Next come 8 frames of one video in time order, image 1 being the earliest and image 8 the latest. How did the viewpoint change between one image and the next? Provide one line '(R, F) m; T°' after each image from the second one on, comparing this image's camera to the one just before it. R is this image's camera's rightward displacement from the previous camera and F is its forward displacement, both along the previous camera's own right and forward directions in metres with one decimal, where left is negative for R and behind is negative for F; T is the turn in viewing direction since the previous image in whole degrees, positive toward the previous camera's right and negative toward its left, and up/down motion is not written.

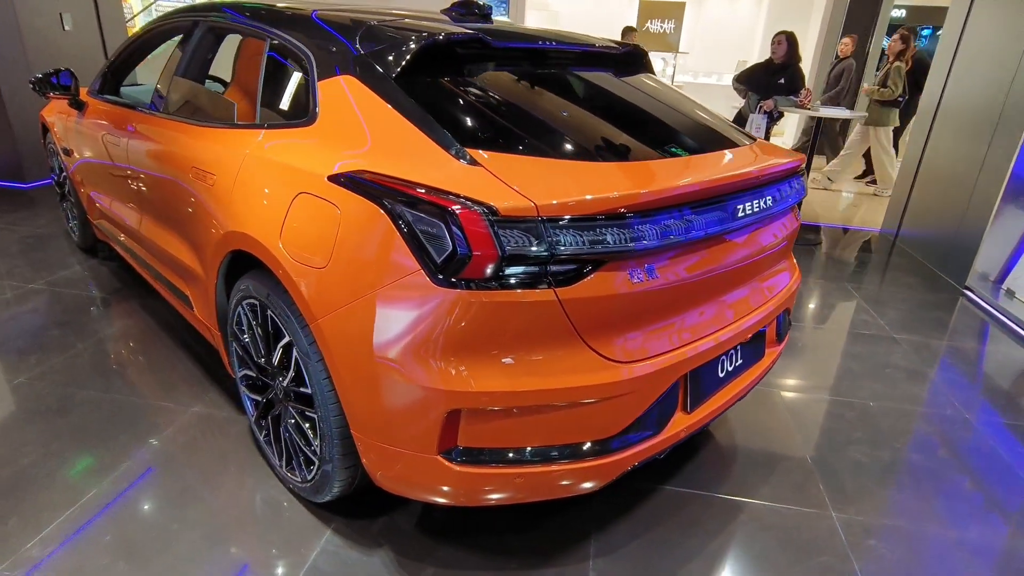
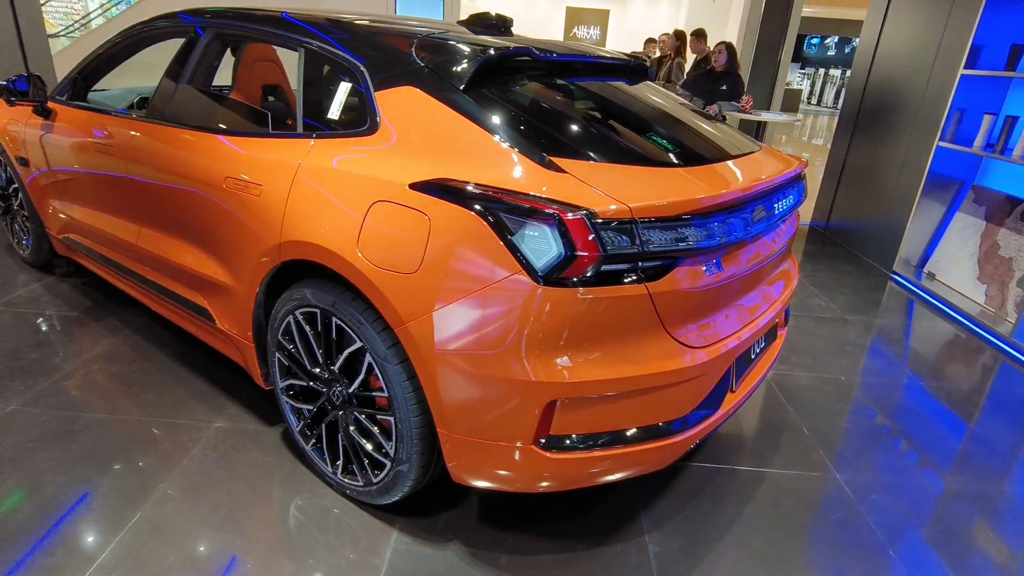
(-0.4, -0.1) m; +8°
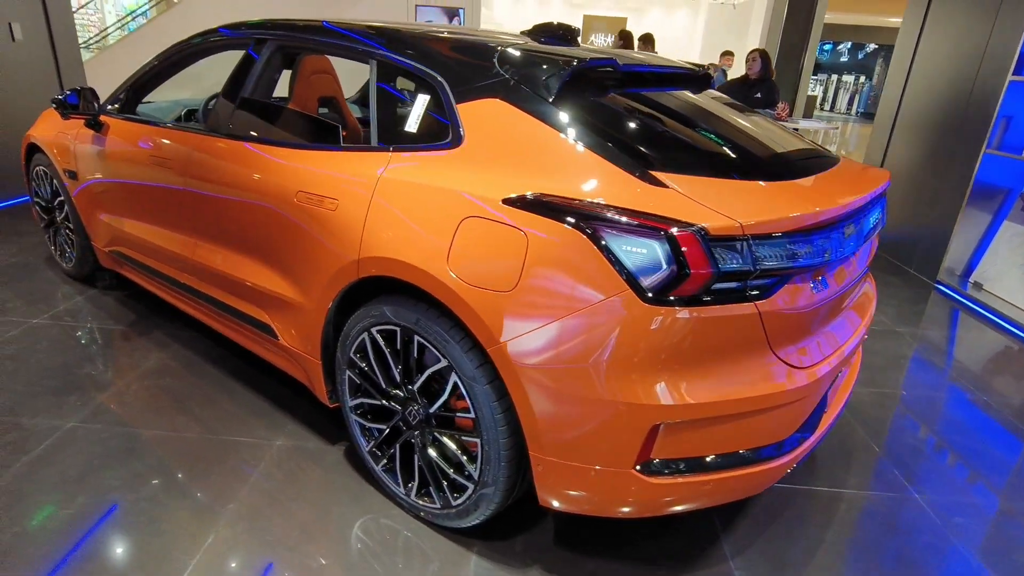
(-0.2, 0.0) m; -1°
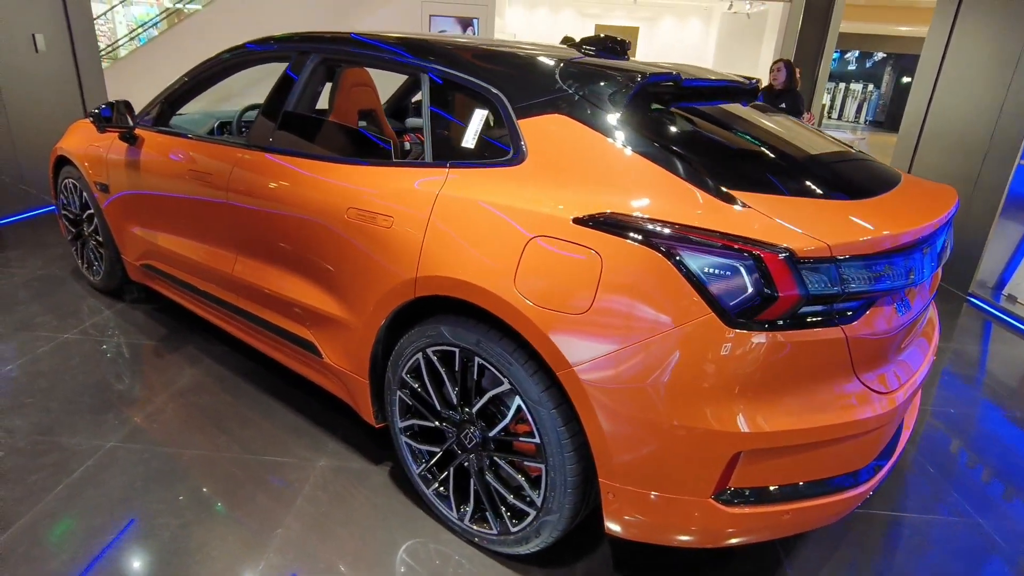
(-0.2, 0.0) m; 0°
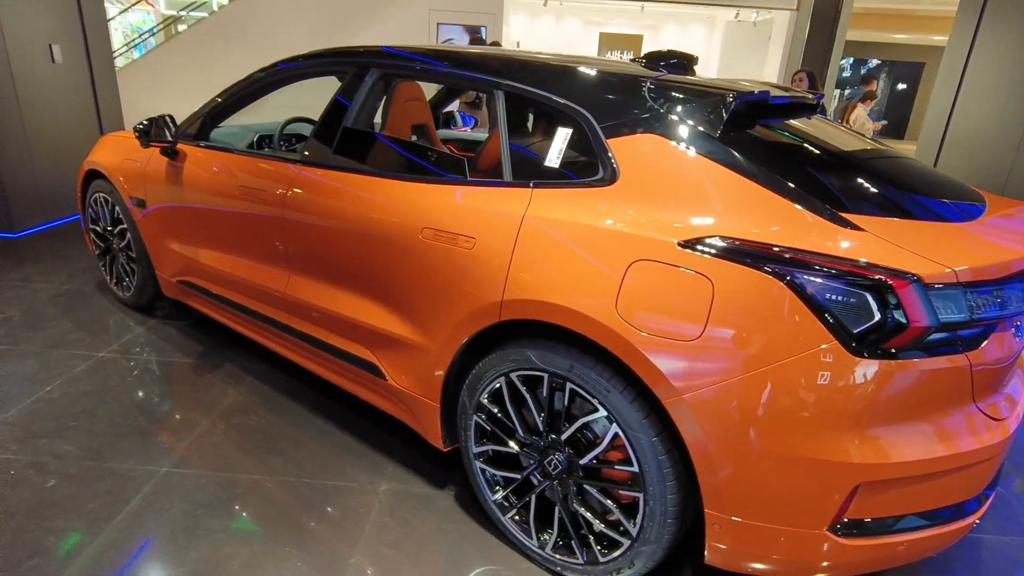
(-0.3, 0.0) m; +1°
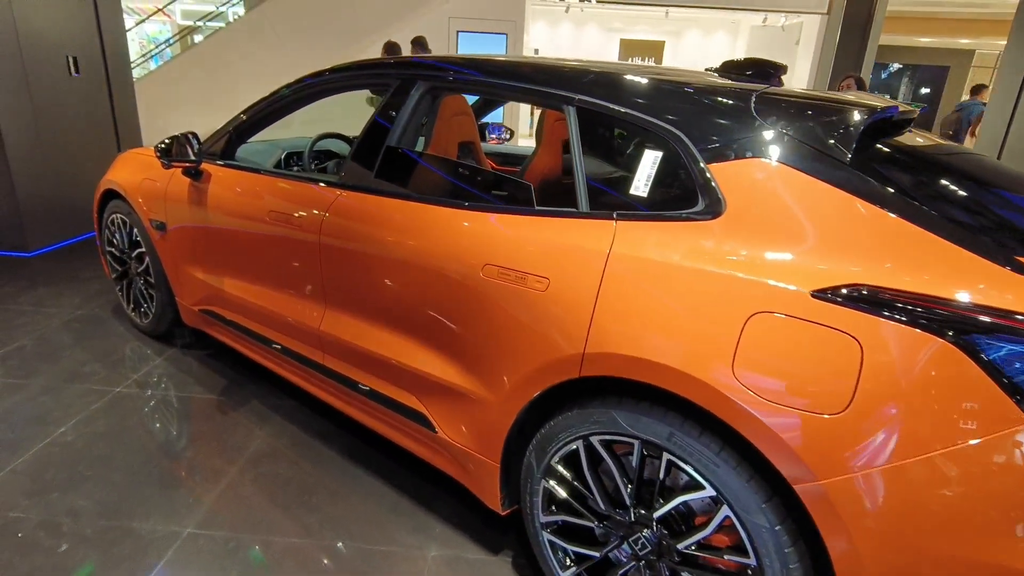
(-0.2, +0.2) m; -1°
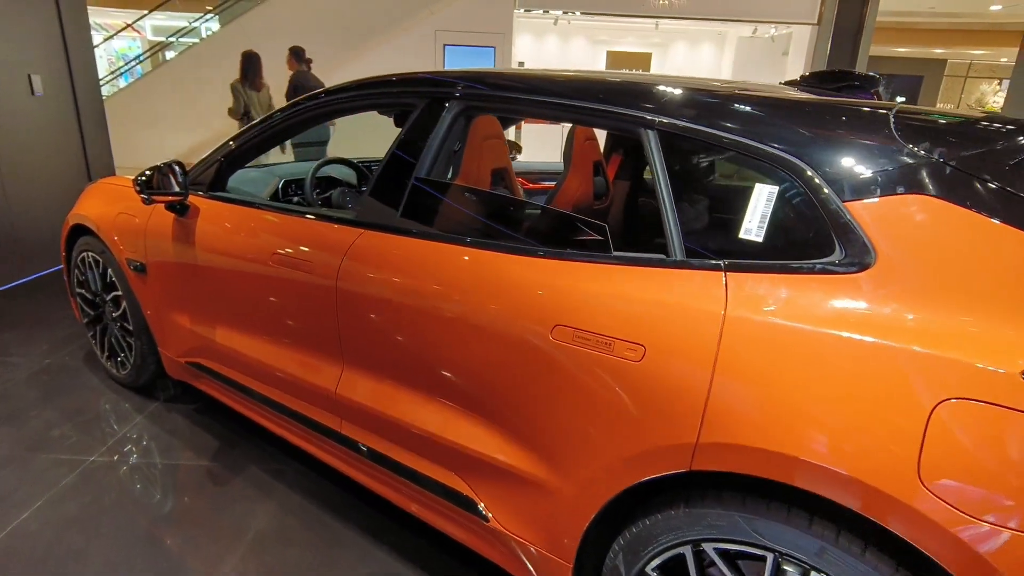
(-0.2, +0.3) m; +2°
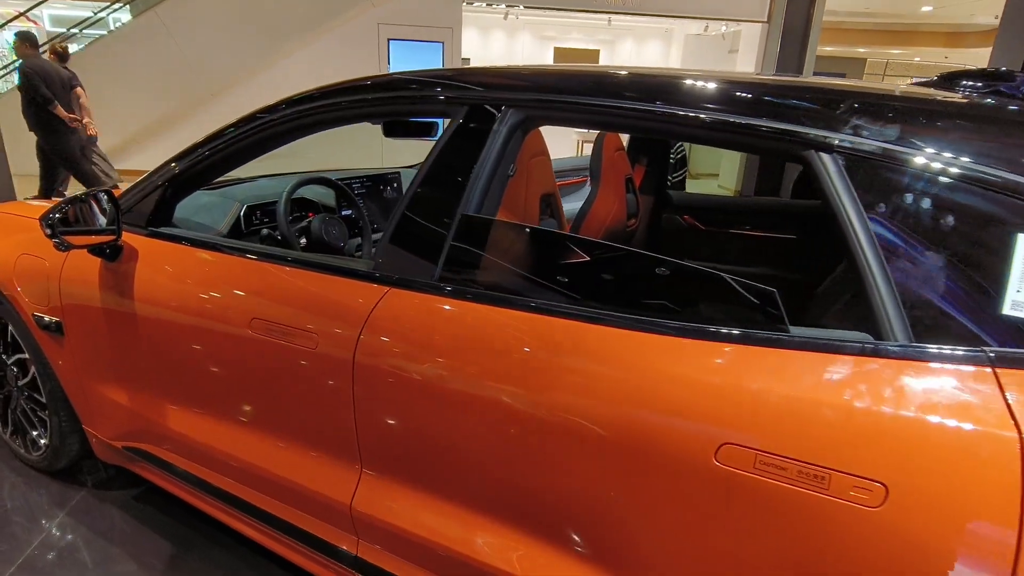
(-0.3, +0.4) m; +6°
